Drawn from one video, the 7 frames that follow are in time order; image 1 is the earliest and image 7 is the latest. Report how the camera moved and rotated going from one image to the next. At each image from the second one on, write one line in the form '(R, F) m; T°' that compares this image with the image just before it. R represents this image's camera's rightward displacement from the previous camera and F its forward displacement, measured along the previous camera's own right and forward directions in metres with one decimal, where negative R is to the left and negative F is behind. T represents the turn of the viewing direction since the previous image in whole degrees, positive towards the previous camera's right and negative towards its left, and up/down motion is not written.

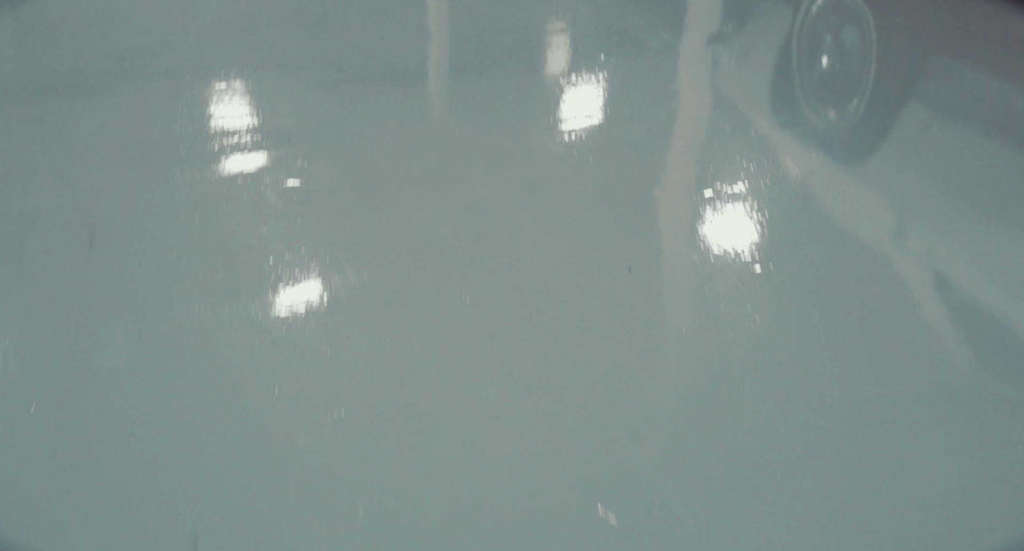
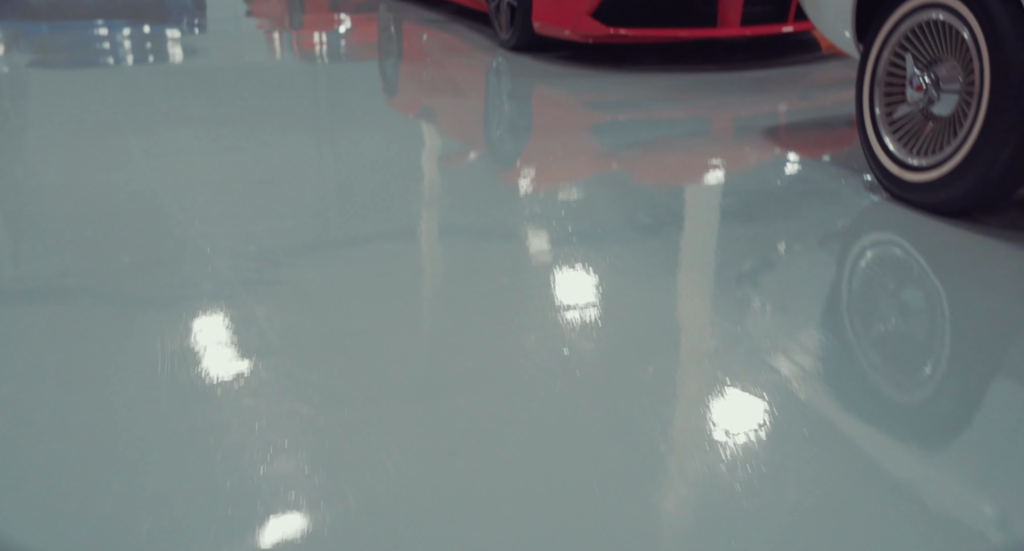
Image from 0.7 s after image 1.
(-0.1, +0.3) m; +1°
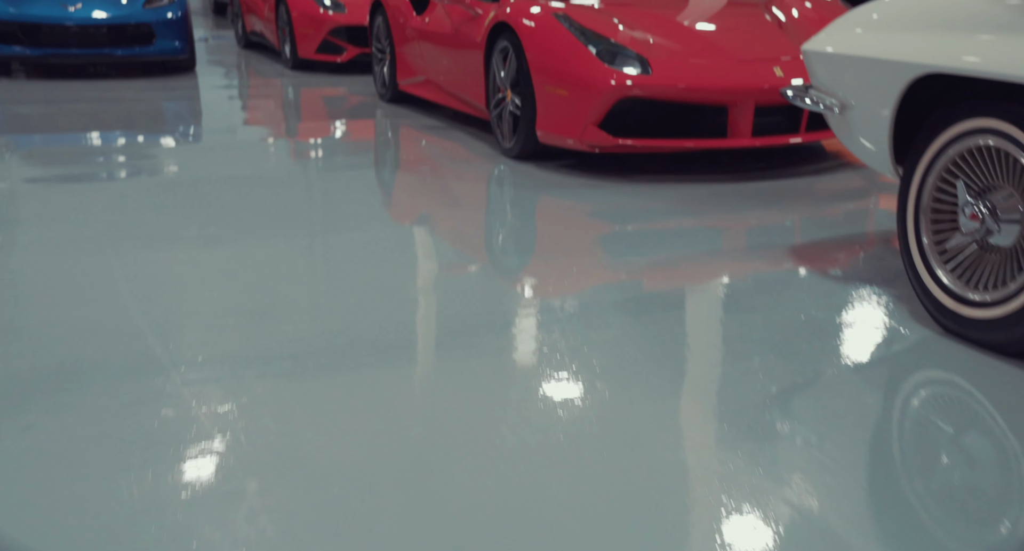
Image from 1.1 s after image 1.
(-0.1, +0.2) m; 0°
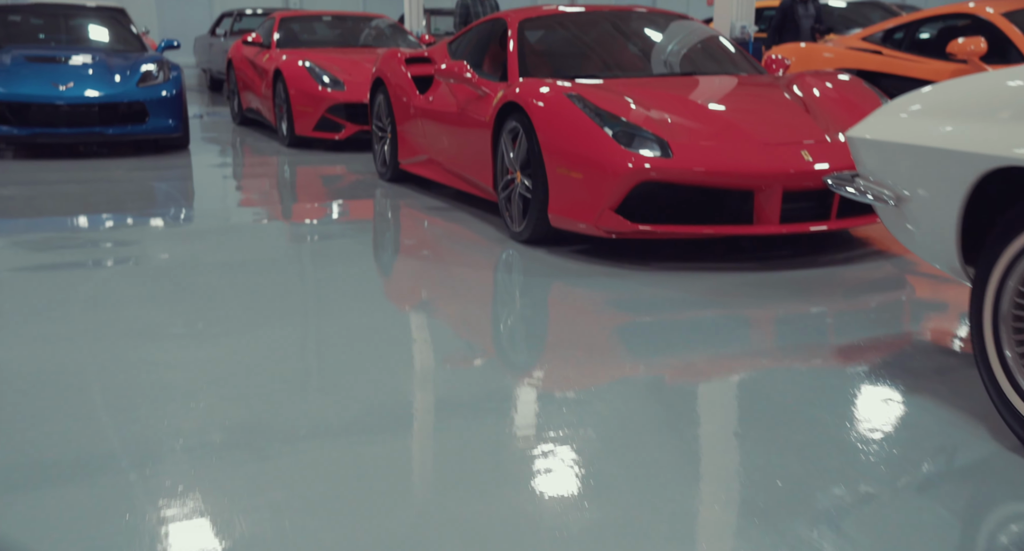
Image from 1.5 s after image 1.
(-0.1, +0.2) m; 0°
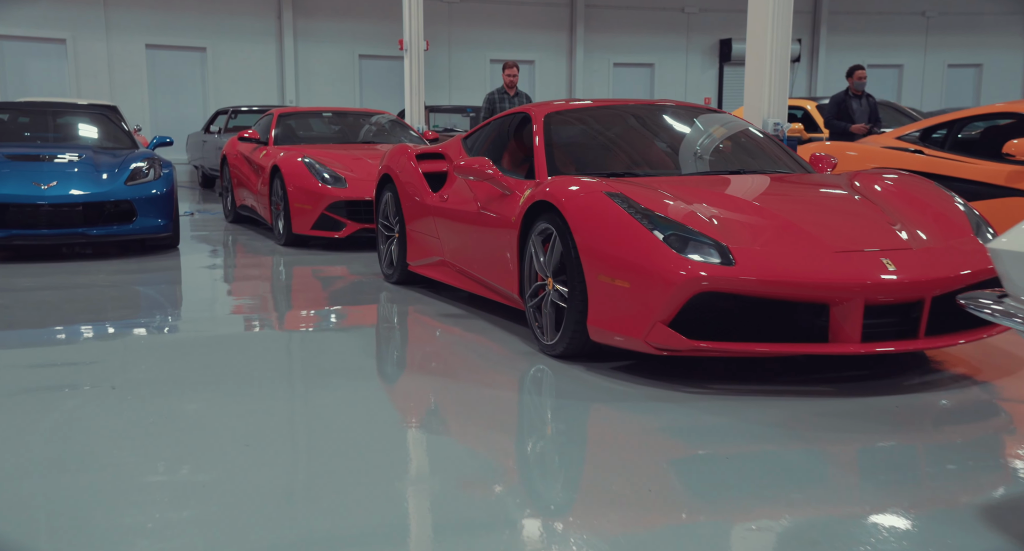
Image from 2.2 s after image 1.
(-0.1, +0.4) m; +1°
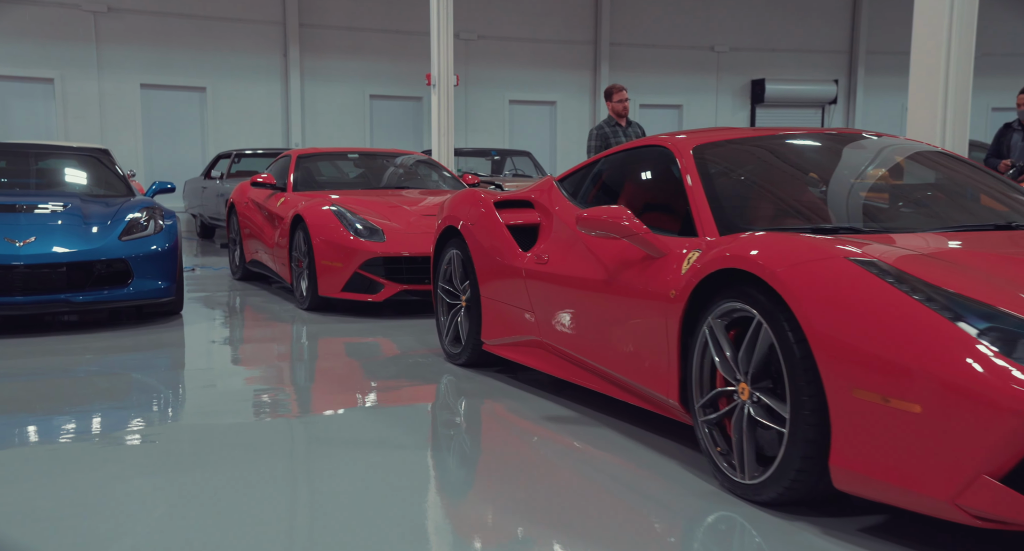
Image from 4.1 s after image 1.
(-0.4, +1.1) m; +1°
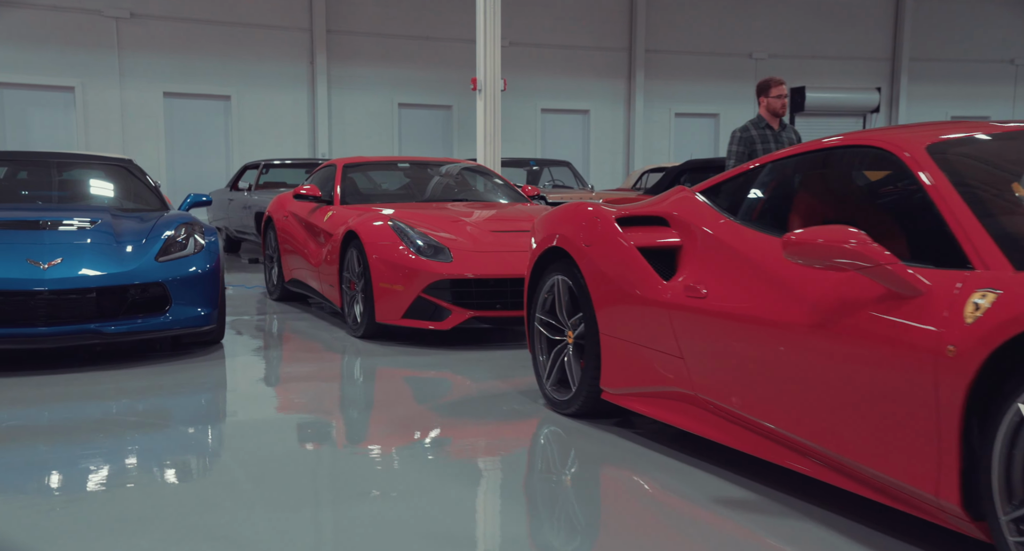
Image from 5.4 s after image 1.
(-0.4, +0.6) m; 0°
